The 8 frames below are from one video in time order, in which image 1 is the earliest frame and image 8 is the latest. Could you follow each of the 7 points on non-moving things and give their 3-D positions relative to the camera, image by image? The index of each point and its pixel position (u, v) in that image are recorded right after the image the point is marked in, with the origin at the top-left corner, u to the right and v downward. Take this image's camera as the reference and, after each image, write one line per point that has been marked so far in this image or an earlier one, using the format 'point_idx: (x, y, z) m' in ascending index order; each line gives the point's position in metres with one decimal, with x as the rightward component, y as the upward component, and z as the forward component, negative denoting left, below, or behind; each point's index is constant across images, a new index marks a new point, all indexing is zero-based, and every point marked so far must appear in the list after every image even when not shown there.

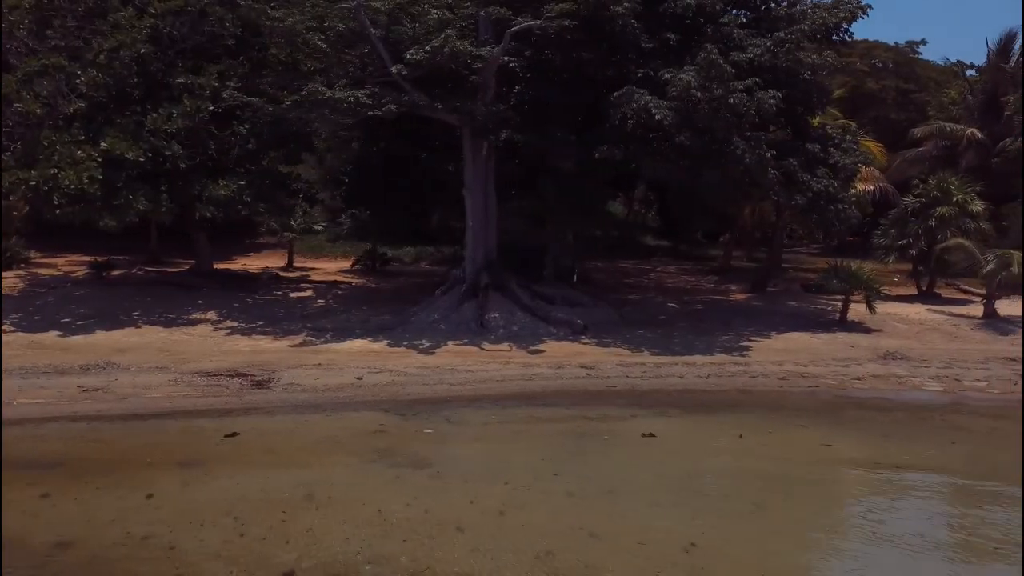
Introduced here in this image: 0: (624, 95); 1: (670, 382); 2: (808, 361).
0: (+1.6, +2.9, +13.8) m
1: (+2.0, -1.2, +12.0) m
2: (+4.2, -1.1, +13.4) m
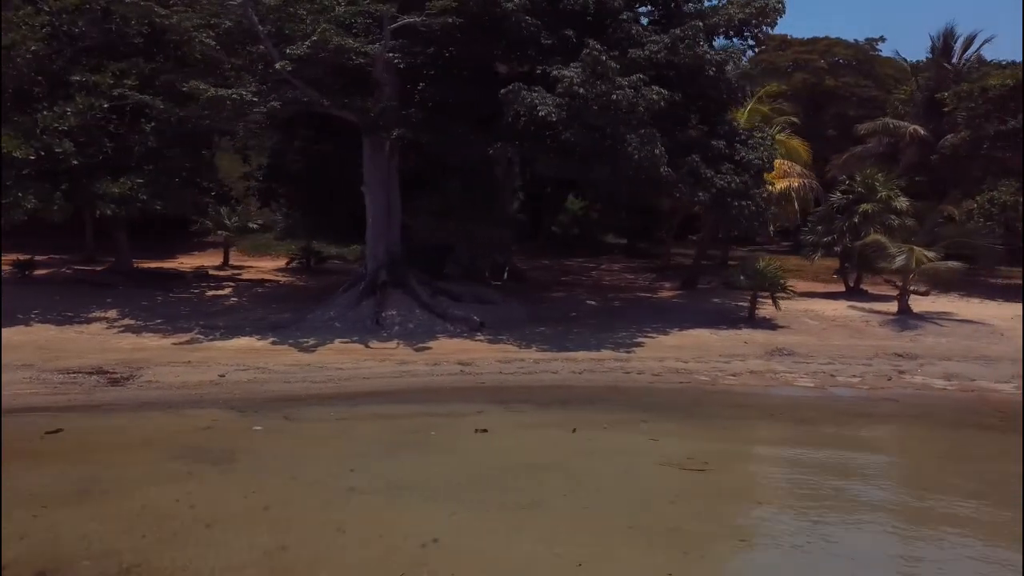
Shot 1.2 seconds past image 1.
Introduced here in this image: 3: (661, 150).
0: (-0.1, +2.9, +13.8) m
1: (+0.4, -1.2, +12.0) m
2: (+2.5, -1.0, +13.4) m
3: (+2.2, +2.1, +14.1) m
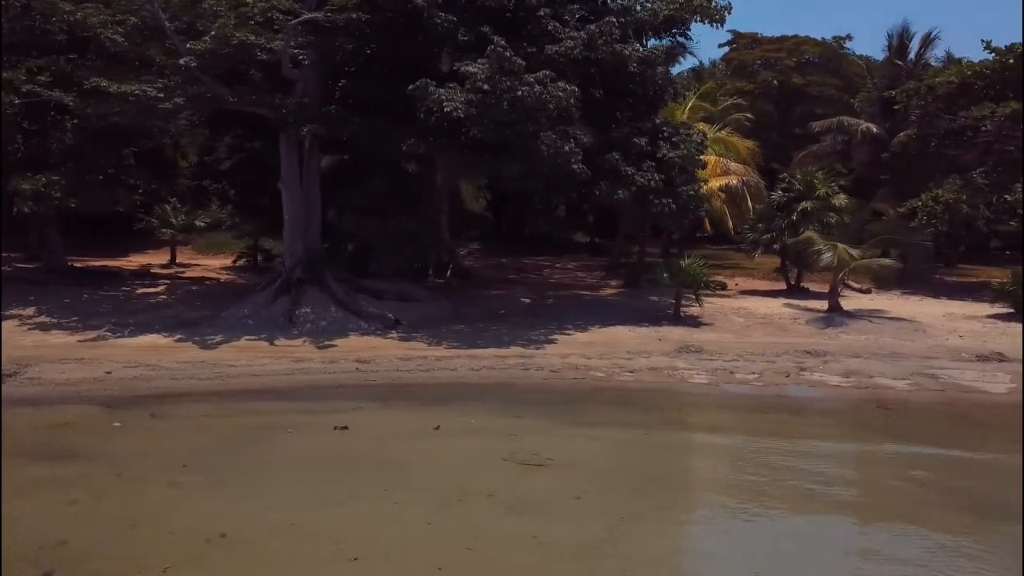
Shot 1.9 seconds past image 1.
0: (-1.4, +2.9, +13.7) m
1: (-1.0, -1.1, +12.0) m
2: (+1.2, -1.0, +13.3) m
3: (+0.8, +2.1, +14.1) m
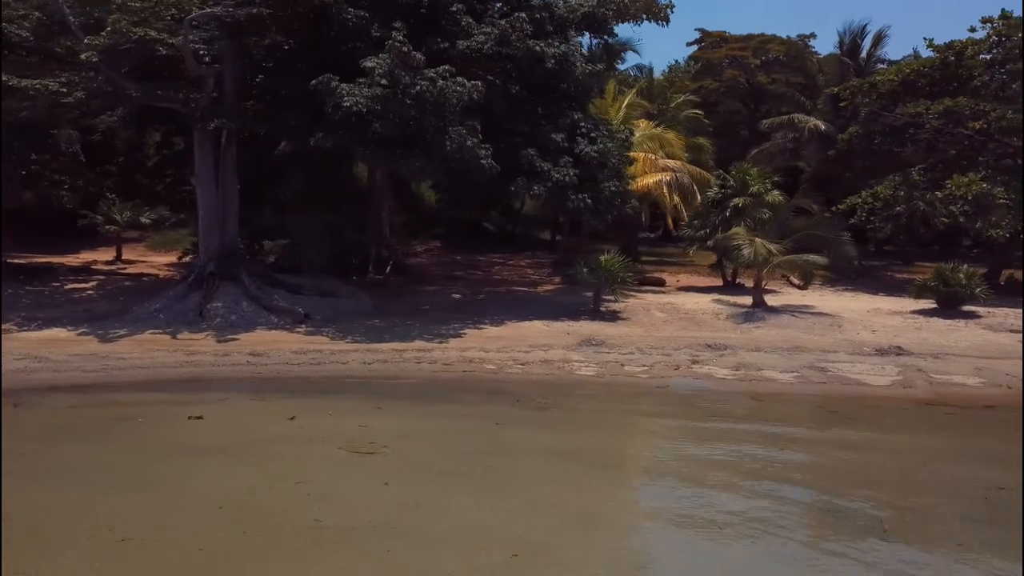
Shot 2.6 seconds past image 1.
0: (-2.9, +3.0, +13.8) m
1: (-2.4, -1.1, +12.0) m
2: (-0.3, -0.9, +13.4) m
3: (-0.6, +2.2, +14.1) m
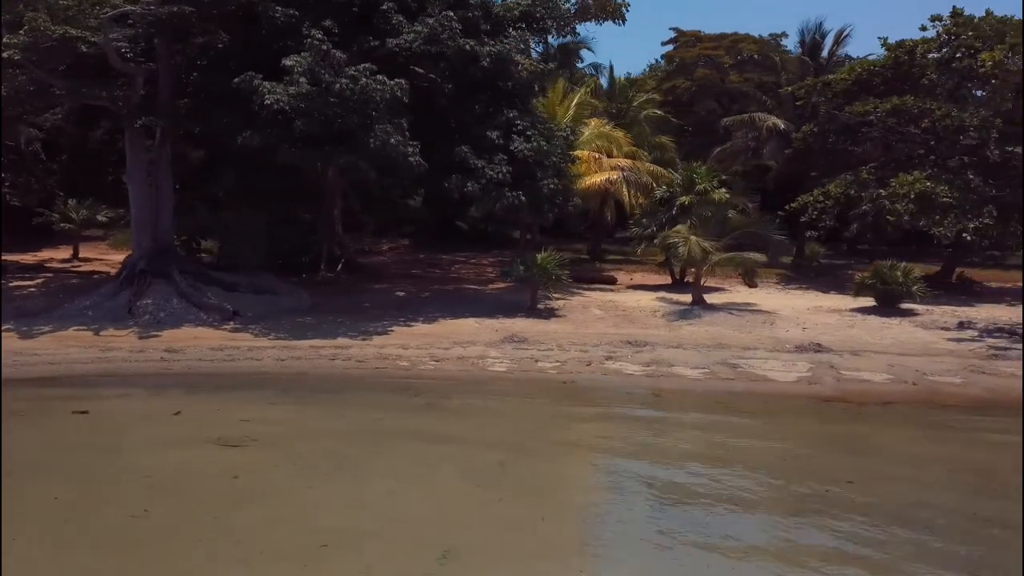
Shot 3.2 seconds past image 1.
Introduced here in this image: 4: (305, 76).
0: (-4.0, +3.1, +13.9) m
1: (-3.6, -1.0, +12.1) m
2: (-1.4, -0.8, +13.5) m
3: (-1.8, +2.3, +14.2) m
4: (-3.0, +3.1, +13.6) m
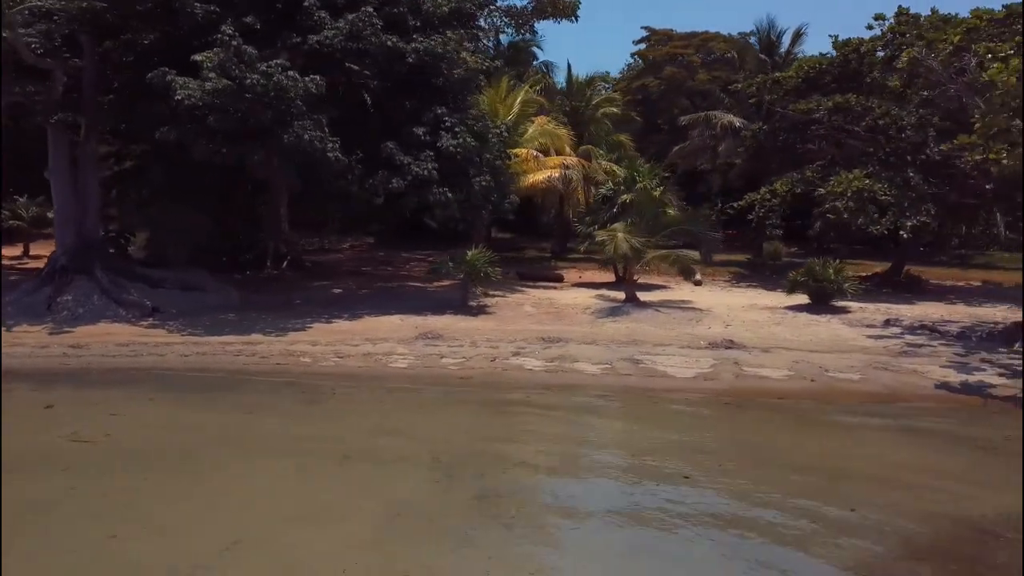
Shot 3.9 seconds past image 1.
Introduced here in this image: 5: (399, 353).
0: (-5.3, +3.1, +13.8) m
1: (-4.9, -1.0, +12.1) m
2: (-2.7, -0.8, +13.5) m
3: (-3.1, +2.3, +14.2) m
4: (-4.3, +3.2, +13.6) m
5: (-1.6, -0.9, +12.8) m
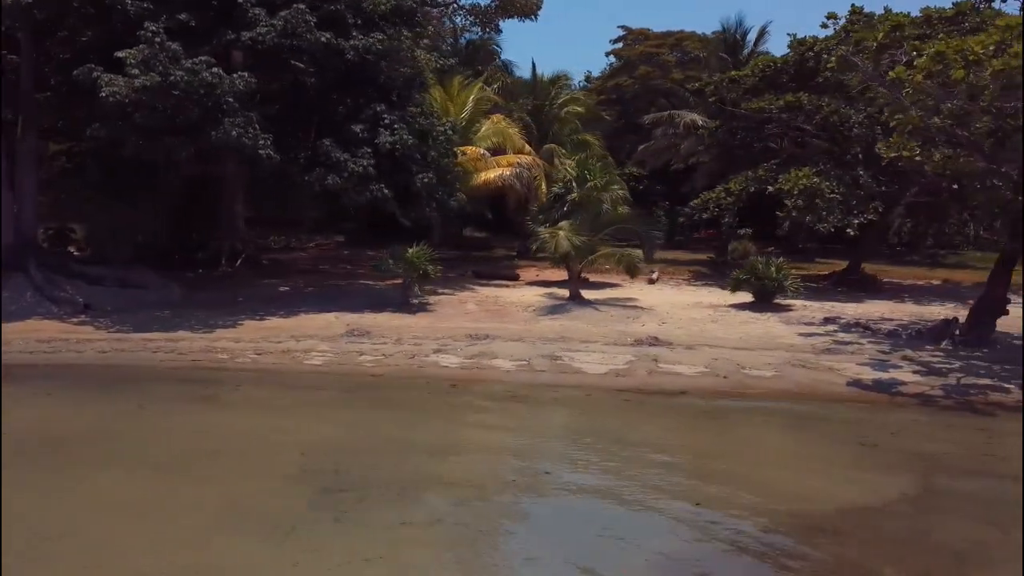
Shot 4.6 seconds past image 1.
0: (-6.4, +3.2, +13.8) m
1: (-6.0, -0.9, +12.1) m
2: (-3.8, -0.7, +13.4) m
3: (-4.2, +2.4, +14.2) m
4: (-5.4, +3.2, +13.6) m
5: (-2.6, -0.8, +12.8) m
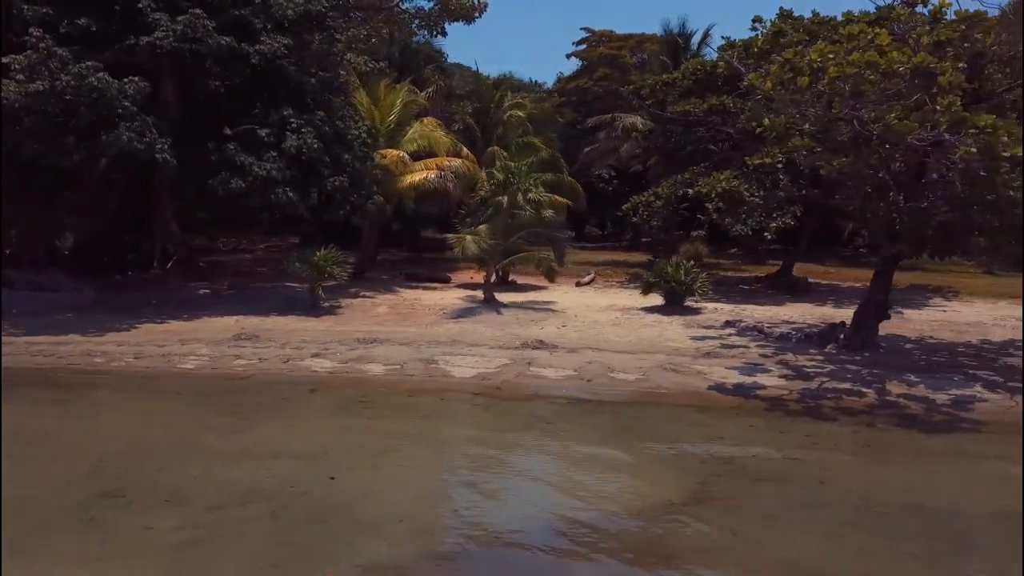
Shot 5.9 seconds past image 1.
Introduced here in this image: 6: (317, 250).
0: (-8.1, +3.1, +13.9) m
1: (-7.6, -1.0, +12.2) m
2: (-5.5, -0.8, +13.5) m
3: (-5.9, +2.3, +14.3) m
4: (-7.1, +3.2, +13.7) m
5: (-4.3, -0.9, +12.9) m
6: (-3.5, +0.7, +17.2) m
